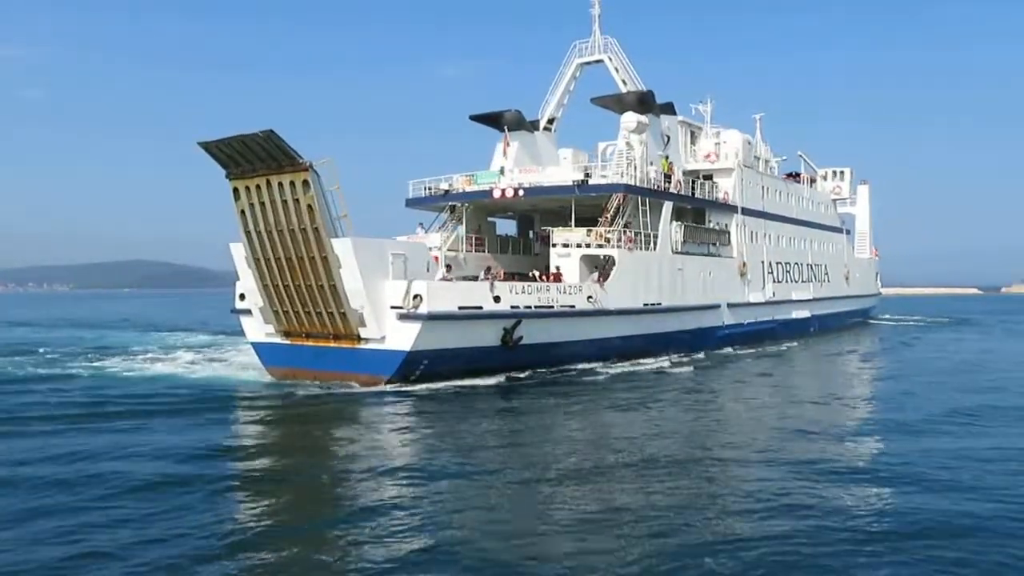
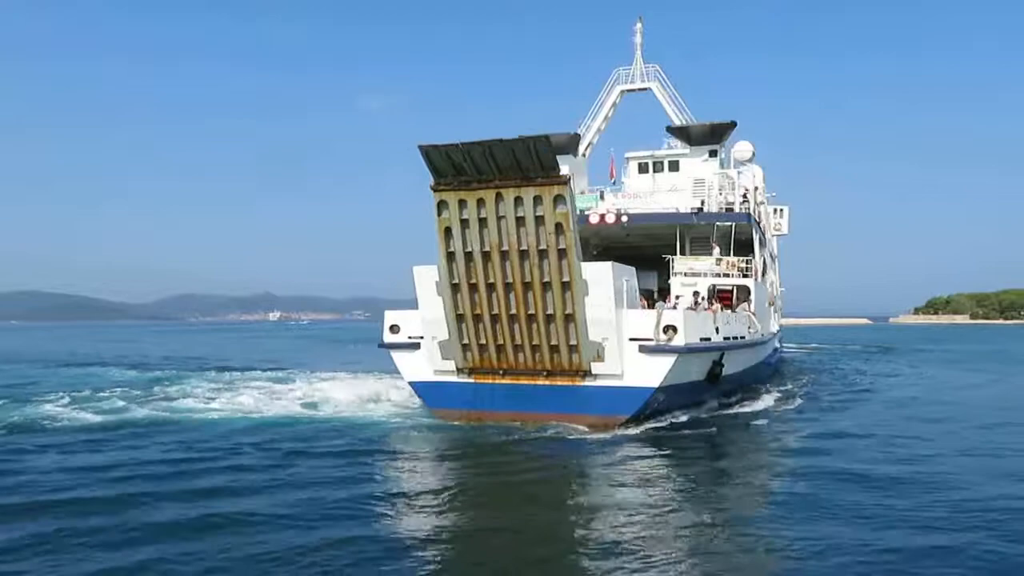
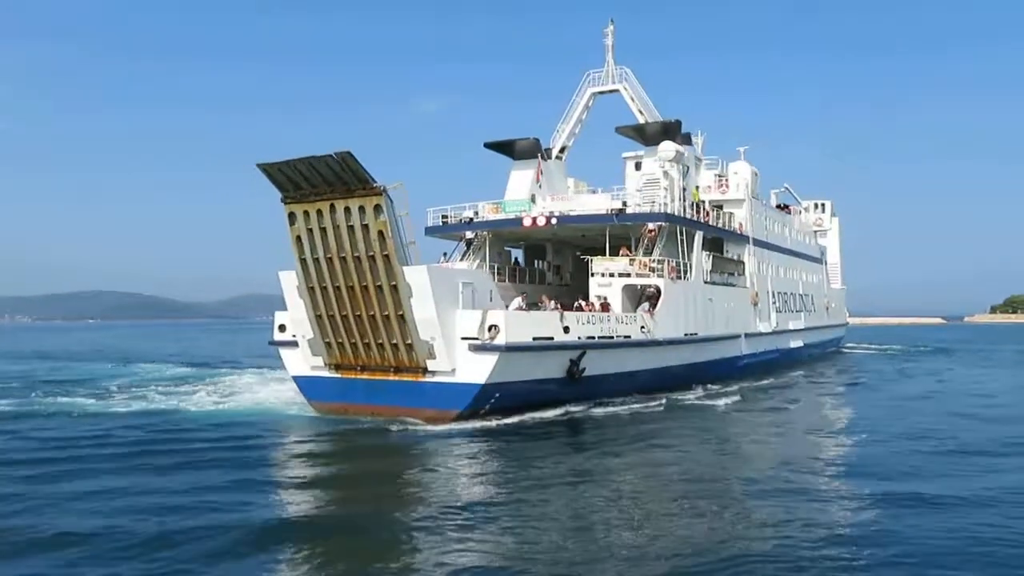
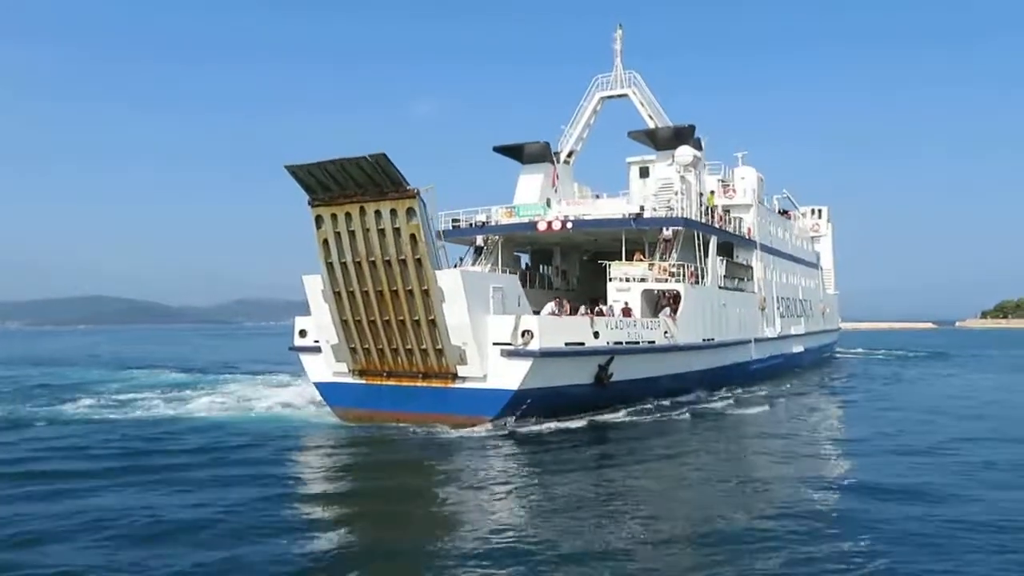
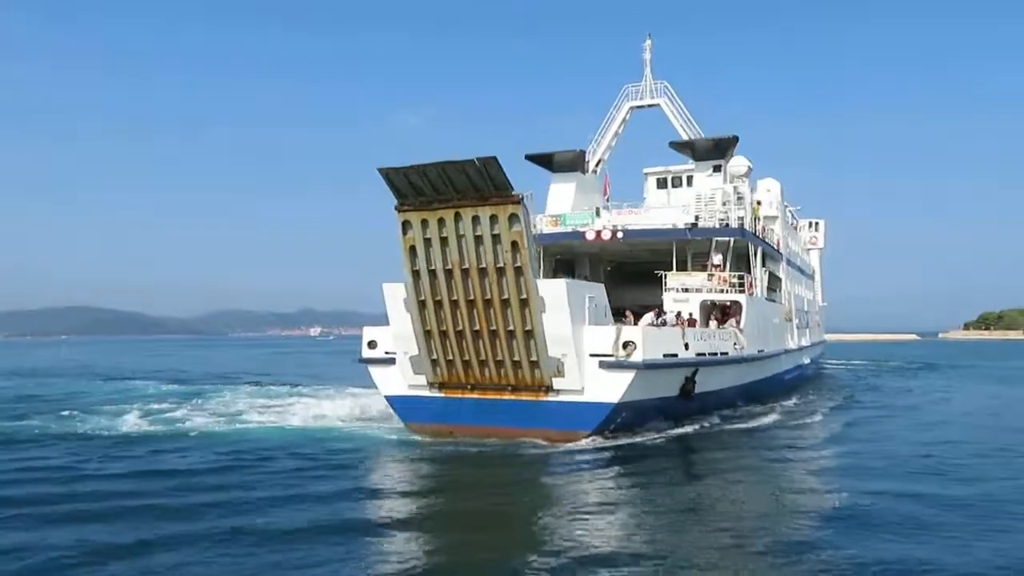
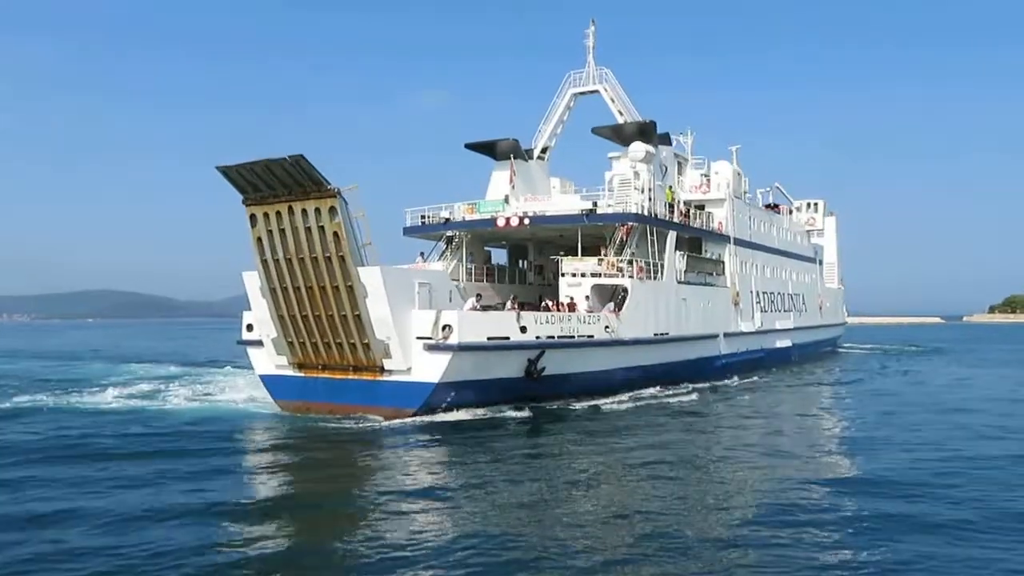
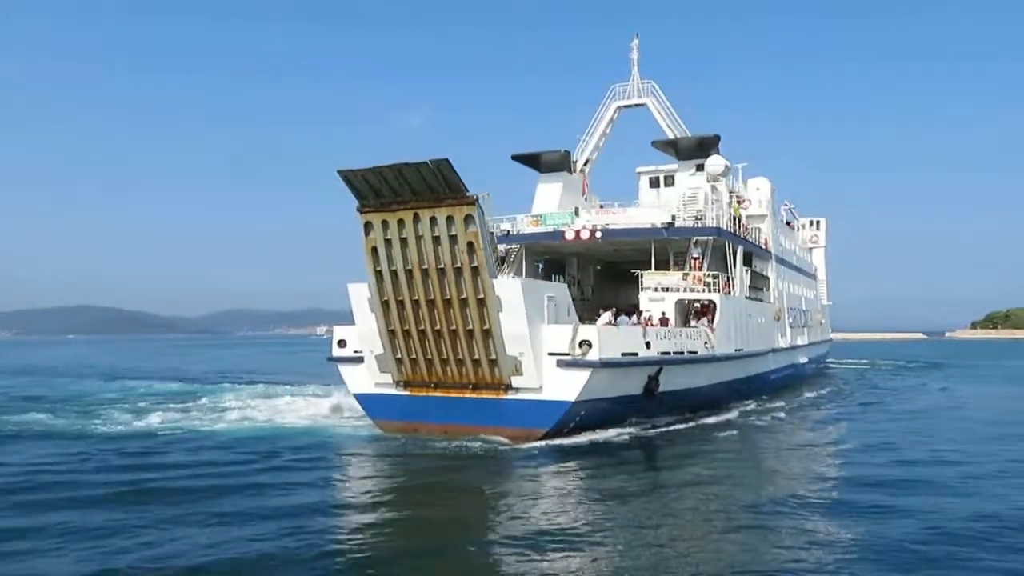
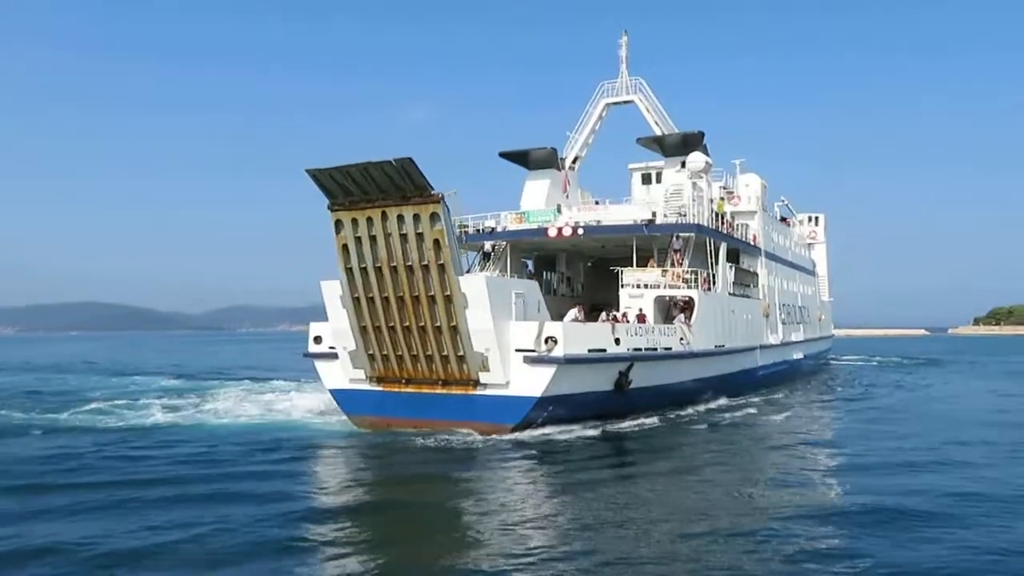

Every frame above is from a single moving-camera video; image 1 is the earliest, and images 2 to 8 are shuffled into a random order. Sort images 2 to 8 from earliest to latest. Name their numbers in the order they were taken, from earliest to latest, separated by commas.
6, 3, 4, 8, 7, 5, 2
